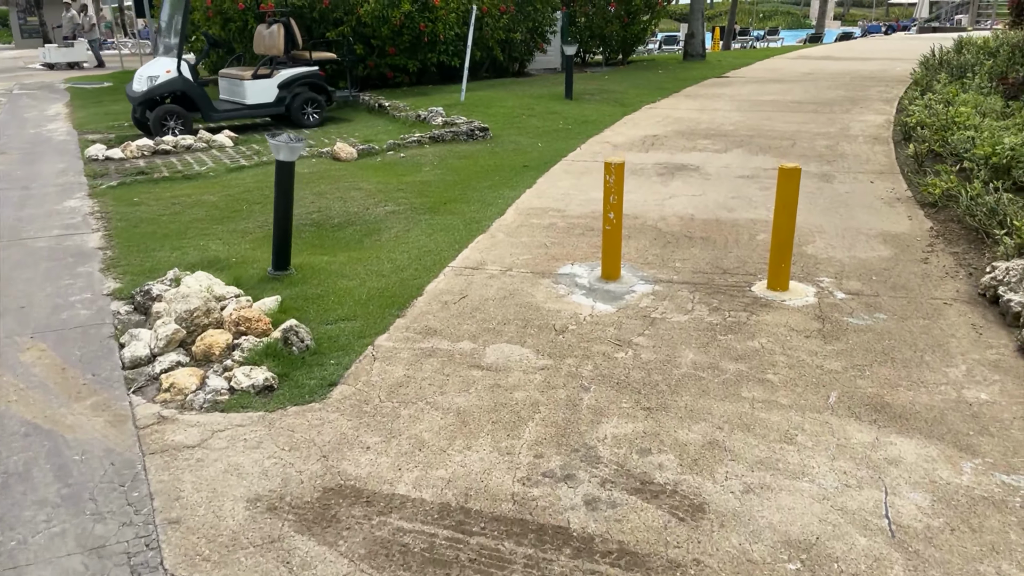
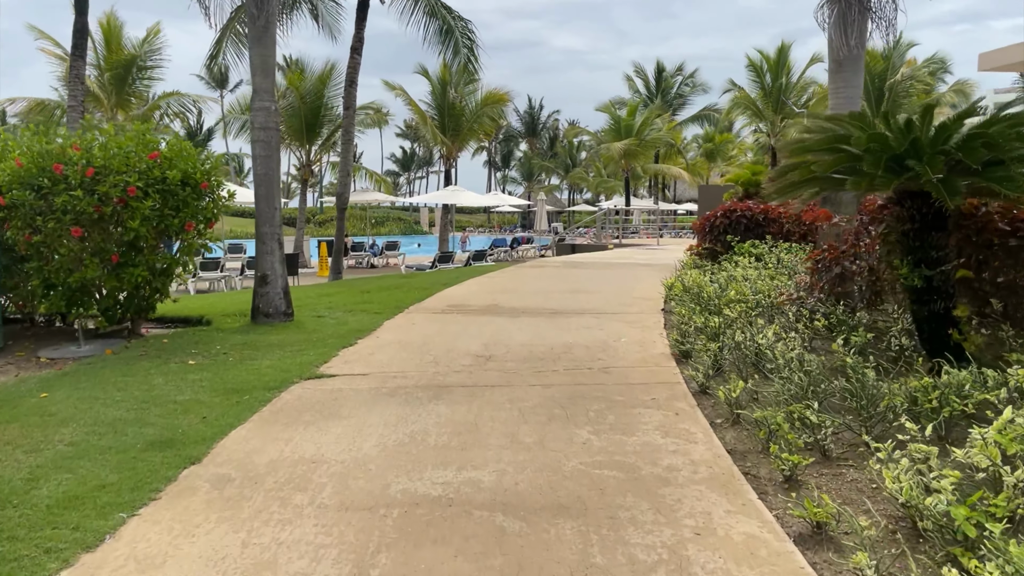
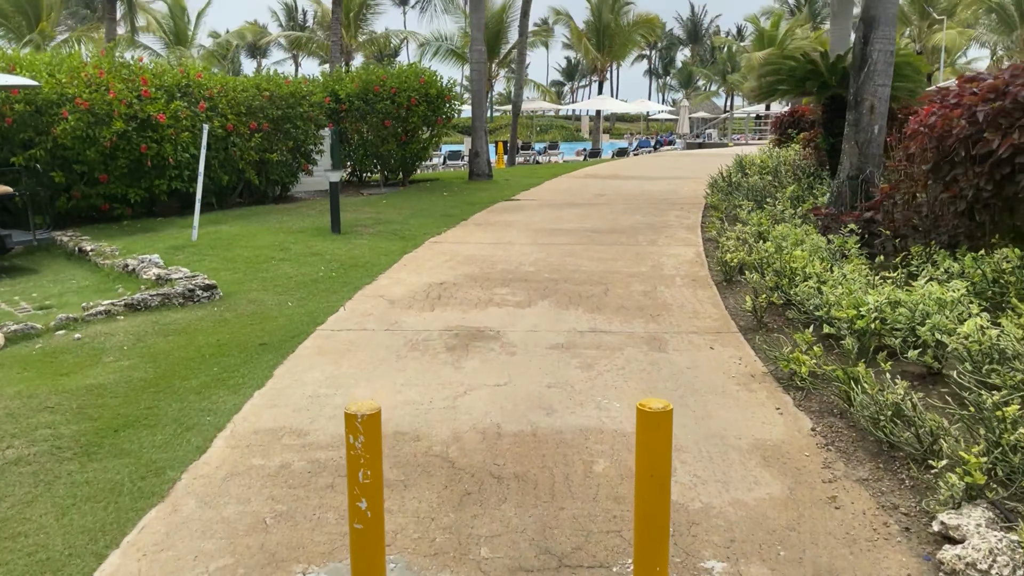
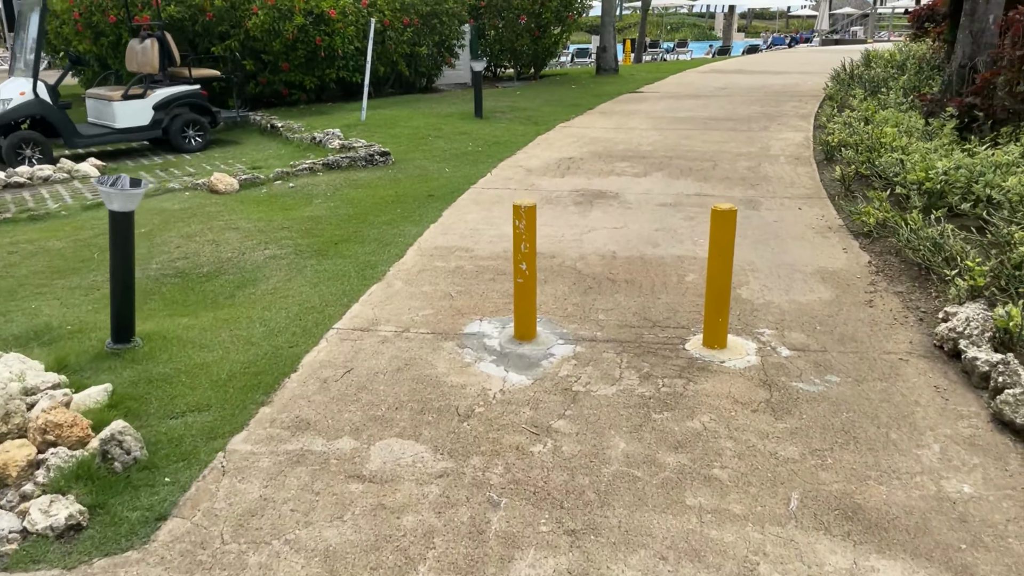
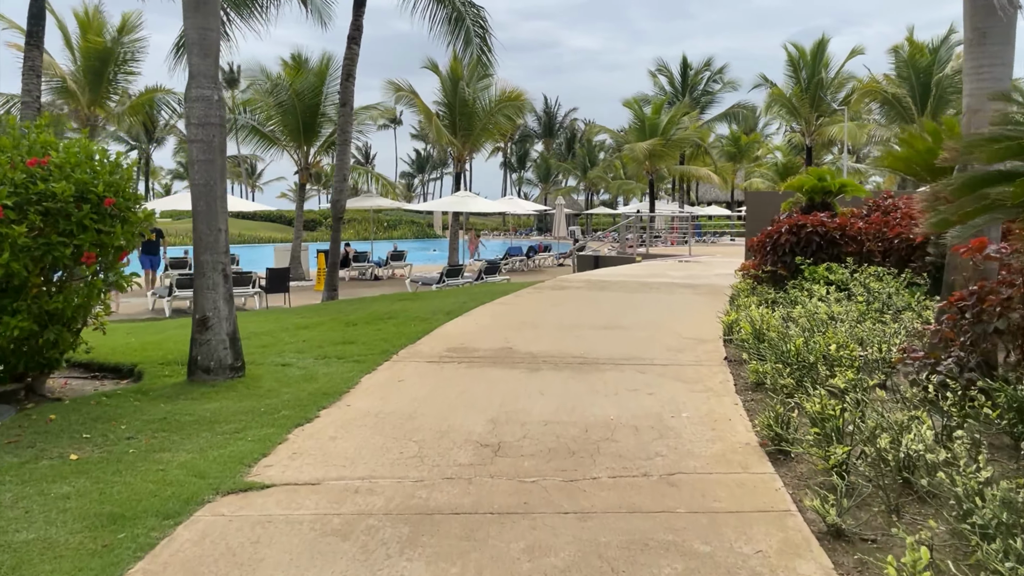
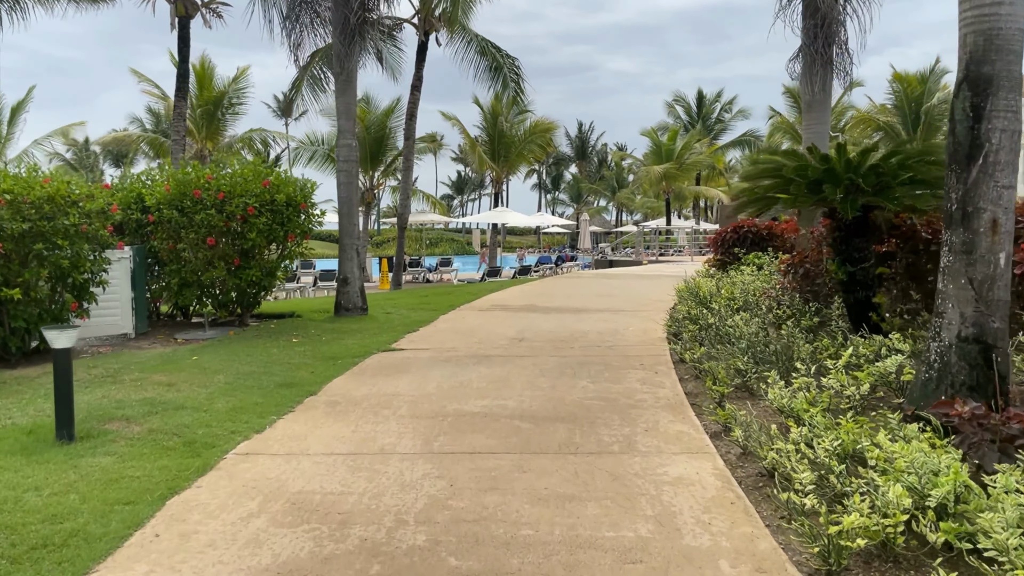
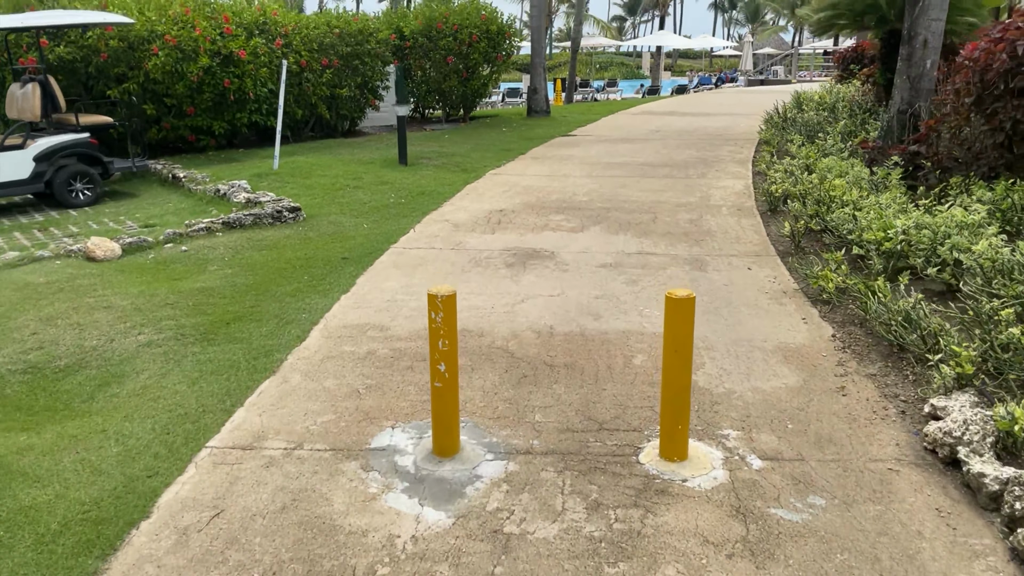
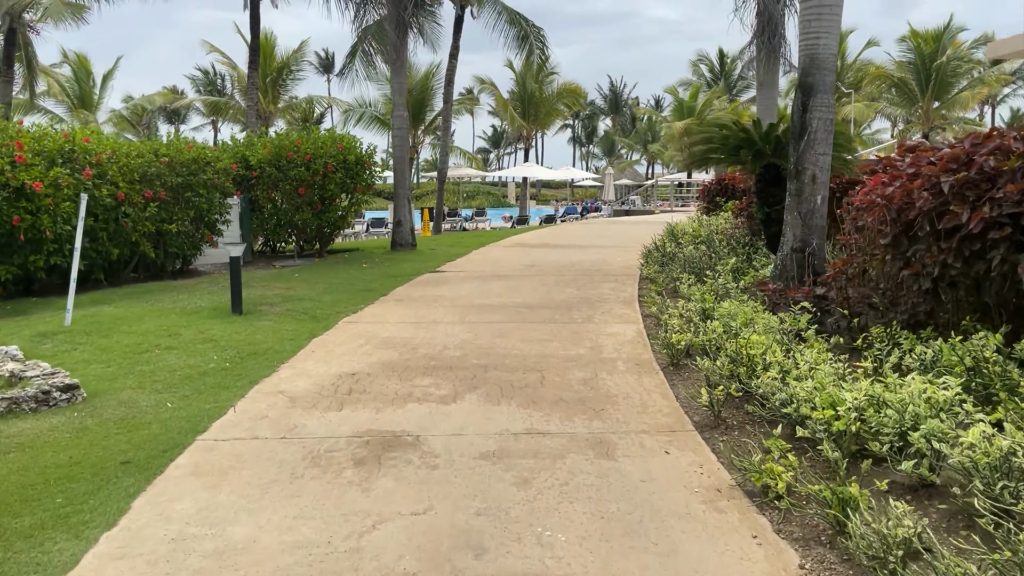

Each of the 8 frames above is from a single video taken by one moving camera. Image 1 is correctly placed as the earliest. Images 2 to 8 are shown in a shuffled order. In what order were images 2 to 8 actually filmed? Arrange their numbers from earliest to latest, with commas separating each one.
4, 7, 3, 8, 6, 2, 5
